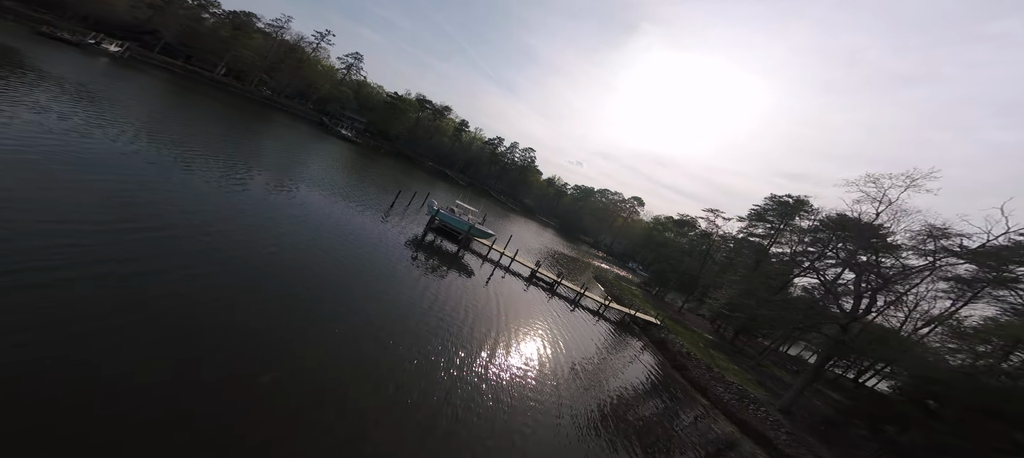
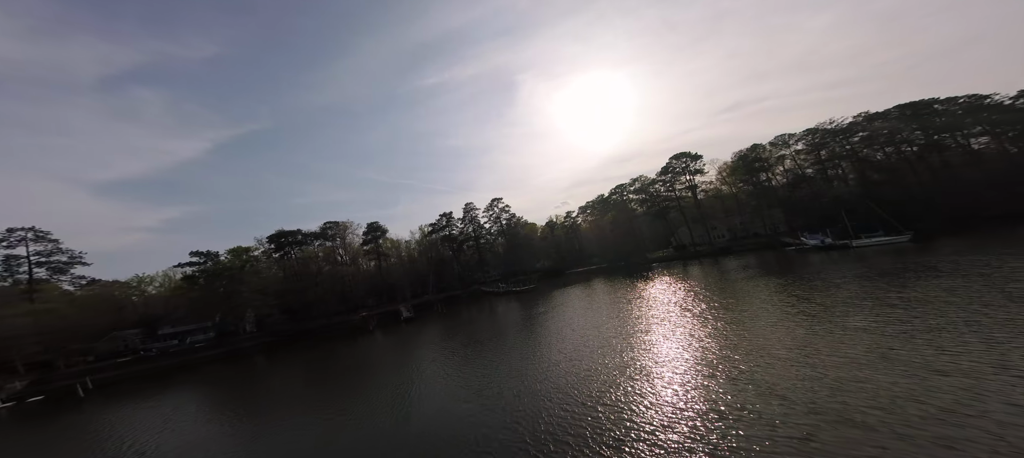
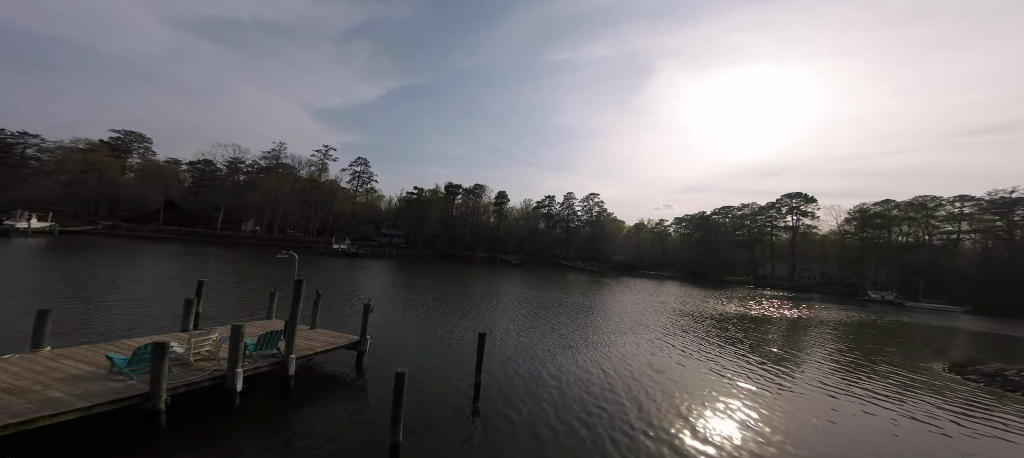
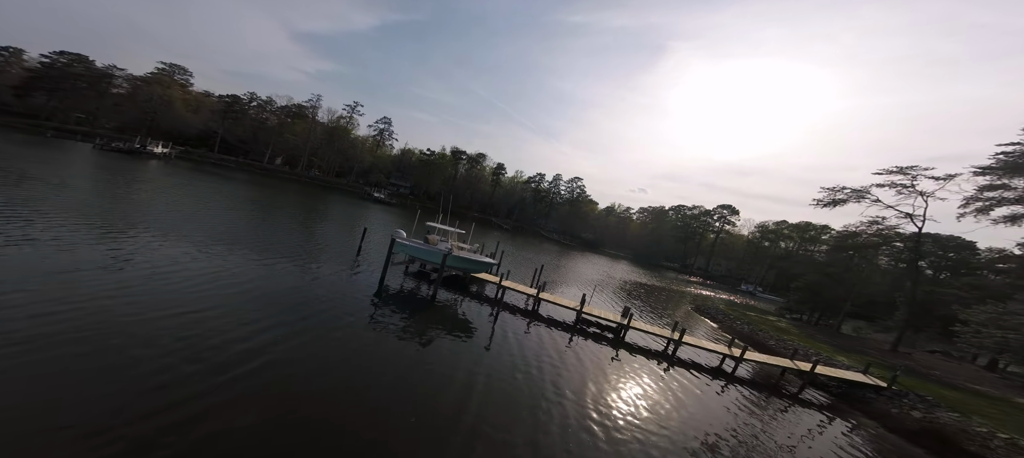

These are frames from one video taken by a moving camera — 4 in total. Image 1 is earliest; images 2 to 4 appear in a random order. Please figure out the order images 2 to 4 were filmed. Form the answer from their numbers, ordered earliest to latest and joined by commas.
4, 3, 2
